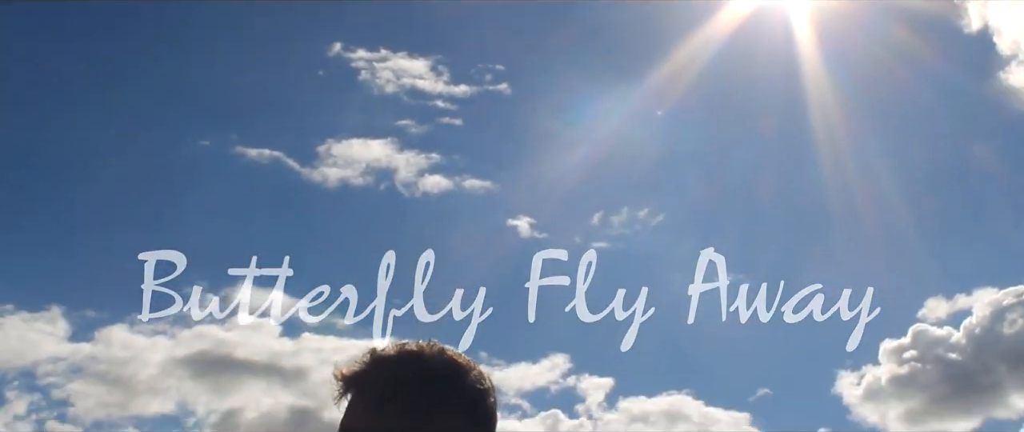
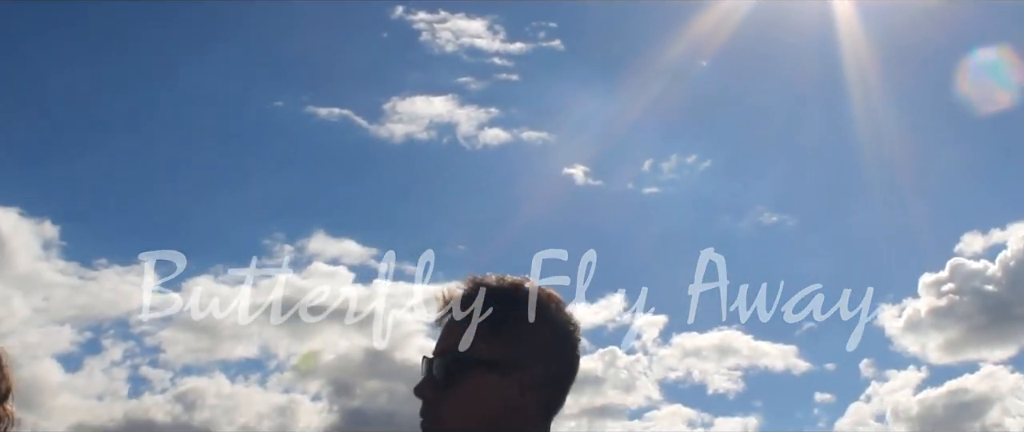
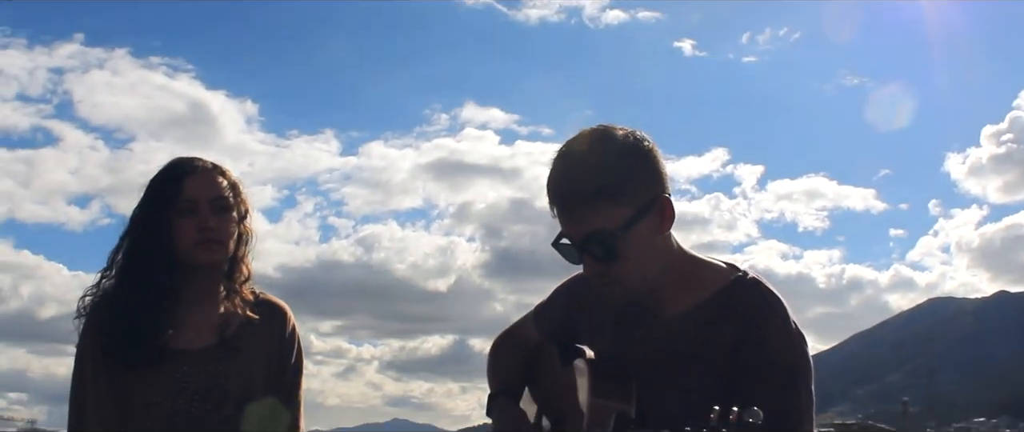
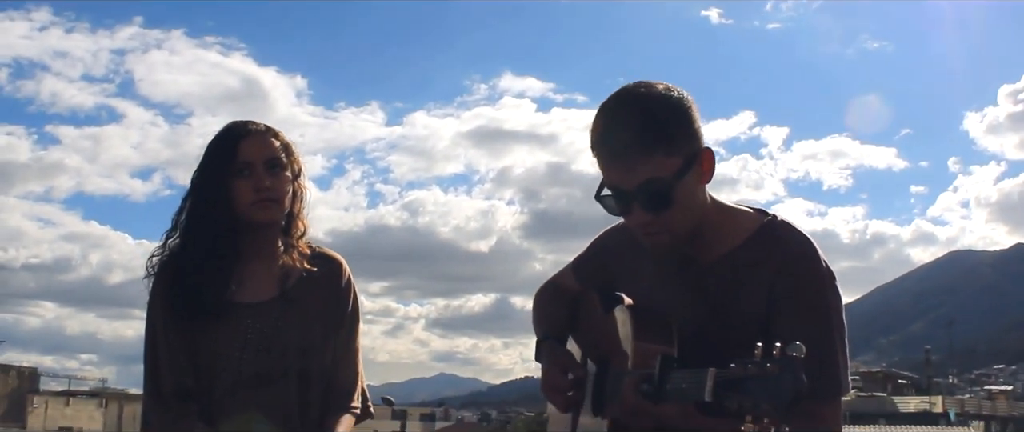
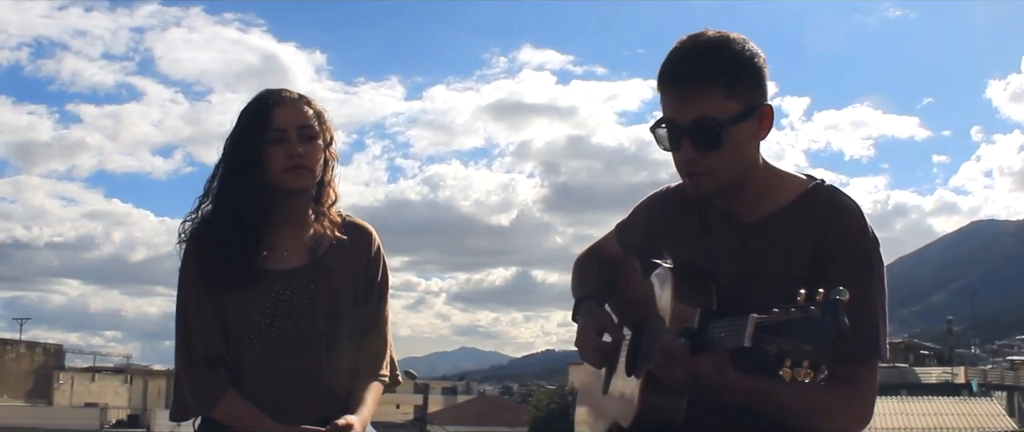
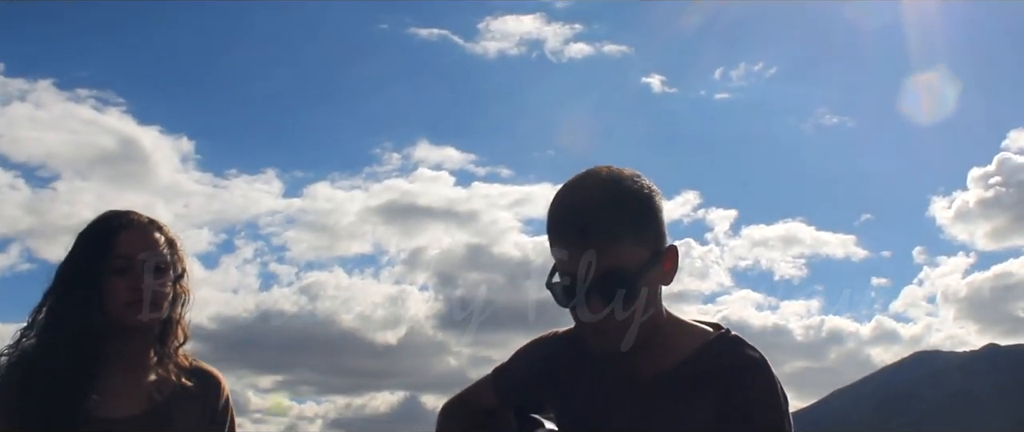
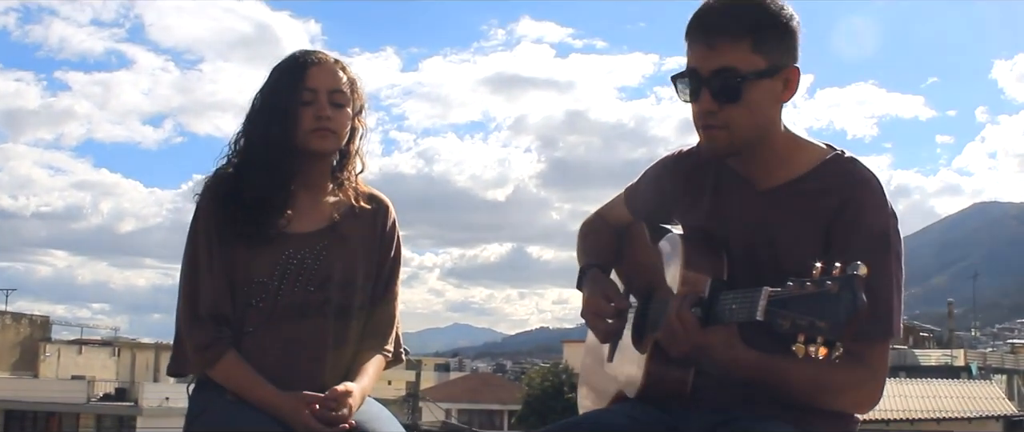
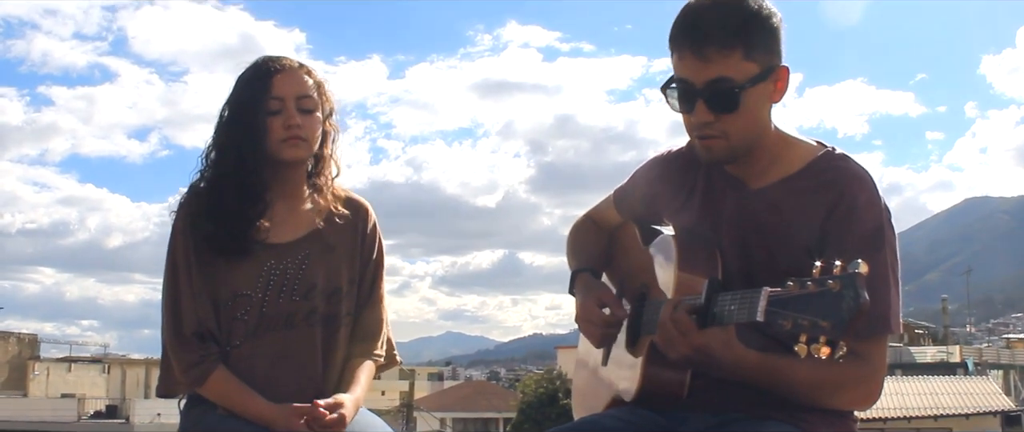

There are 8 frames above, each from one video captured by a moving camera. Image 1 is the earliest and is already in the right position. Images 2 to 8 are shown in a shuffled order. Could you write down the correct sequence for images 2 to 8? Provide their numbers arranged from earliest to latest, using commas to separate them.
2, 6, 3, 4, 5, 7, 8
